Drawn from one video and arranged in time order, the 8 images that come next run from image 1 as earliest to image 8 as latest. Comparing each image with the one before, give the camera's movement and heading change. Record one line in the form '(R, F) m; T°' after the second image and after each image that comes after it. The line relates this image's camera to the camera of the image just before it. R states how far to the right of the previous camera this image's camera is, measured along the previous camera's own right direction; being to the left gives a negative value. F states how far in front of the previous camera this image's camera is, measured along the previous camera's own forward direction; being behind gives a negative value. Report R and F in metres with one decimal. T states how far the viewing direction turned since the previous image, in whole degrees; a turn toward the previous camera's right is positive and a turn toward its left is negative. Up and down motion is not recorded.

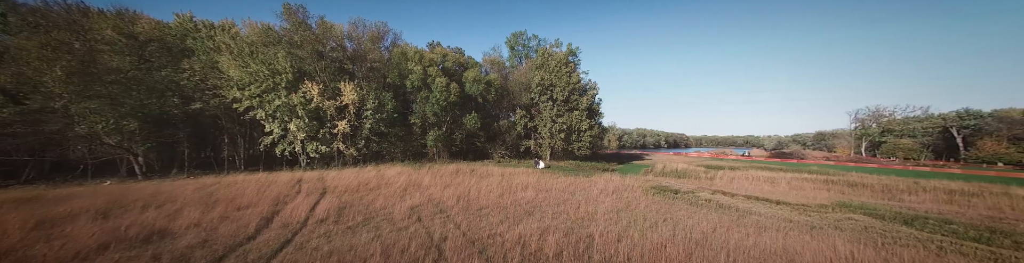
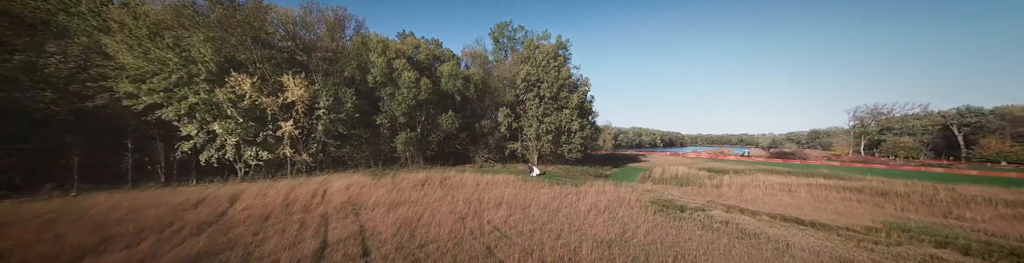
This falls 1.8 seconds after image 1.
(+1.0, +2.6) m; +1°
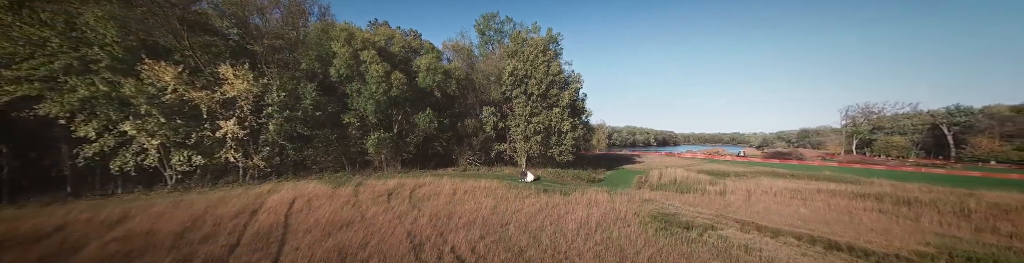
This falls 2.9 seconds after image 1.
(+0.6, +1.9) m; +1°
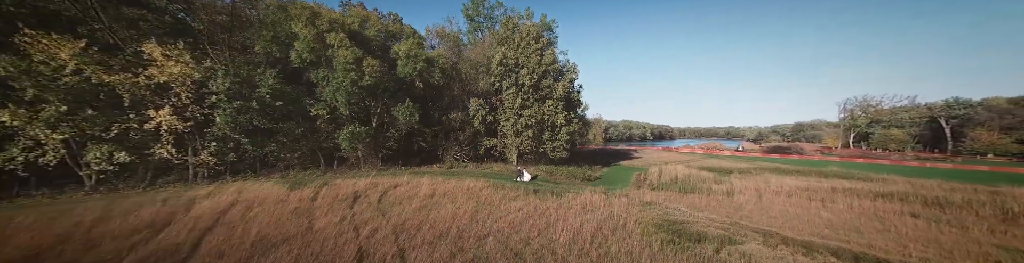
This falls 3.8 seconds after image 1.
(+0.5, +1.6) m; +1°
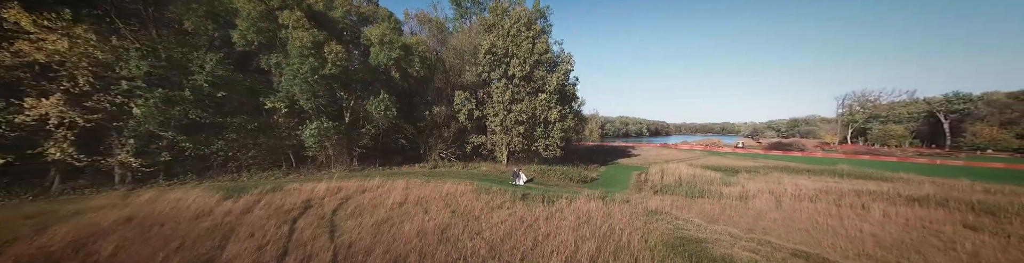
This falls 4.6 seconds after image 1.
(+0.5, +1.9) m; +1°
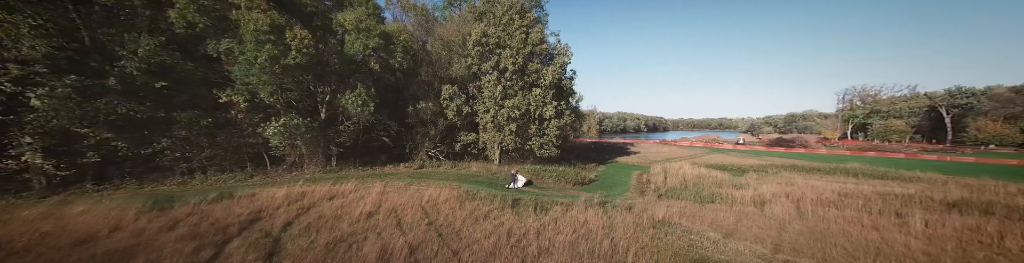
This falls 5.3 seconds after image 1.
(+0.3, +1.5) m; 0°
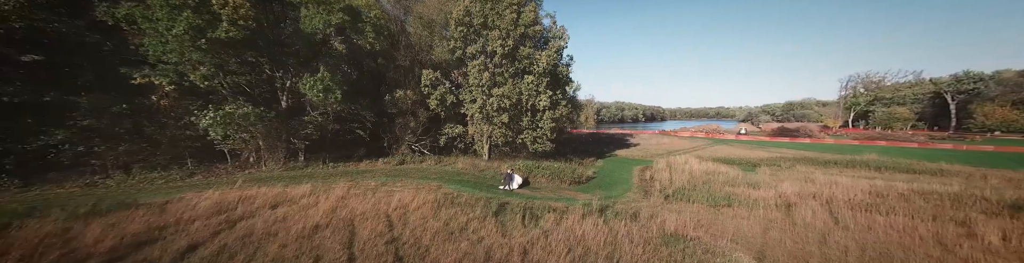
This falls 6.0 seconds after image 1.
(+0.5, +1.8) m; 0°
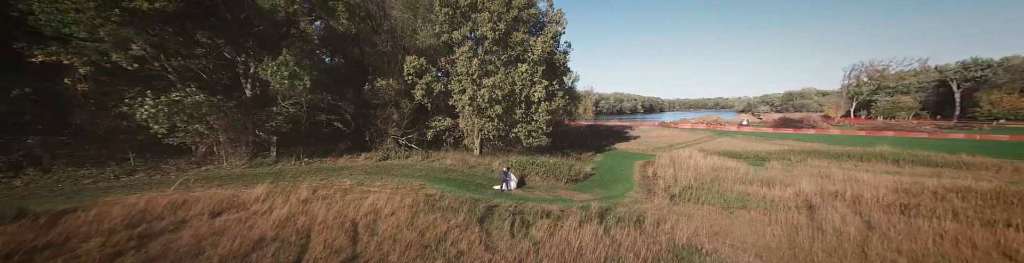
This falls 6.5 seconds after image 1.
(+0.3, +1.3) m; 0°
